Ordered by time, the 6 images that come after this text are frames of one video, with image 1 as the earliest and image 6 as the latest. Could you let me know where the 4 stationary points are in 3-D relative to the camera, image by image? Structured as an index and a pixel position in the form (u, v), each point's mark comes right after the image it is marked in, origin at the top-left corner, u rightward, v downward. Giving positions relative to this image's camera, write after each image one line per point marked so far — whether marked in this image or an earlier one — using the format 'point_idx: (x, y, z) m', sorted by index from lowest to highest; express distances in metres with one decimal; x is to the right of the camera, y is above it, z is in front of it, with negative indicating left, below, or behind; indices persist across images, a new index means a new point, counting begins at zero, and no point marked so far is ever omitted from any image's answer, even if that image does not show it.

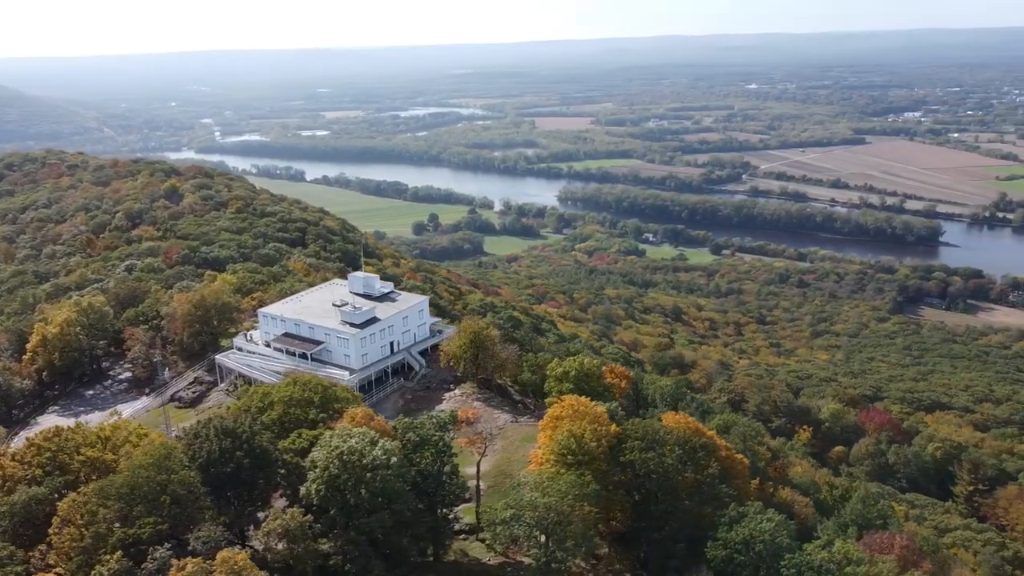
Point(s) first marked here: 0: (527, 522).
0: (+0.3, -5.5, +19.0) m
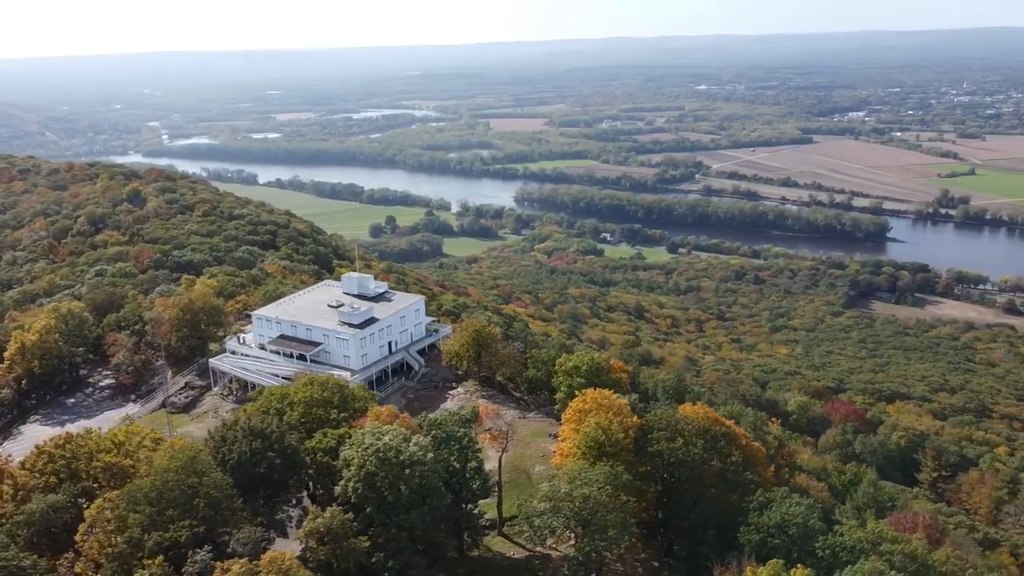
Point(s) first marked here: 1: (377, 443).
0: (+1.2, -5.3, +19.2) m
1: (-3.2, -3.8, +20.1) m
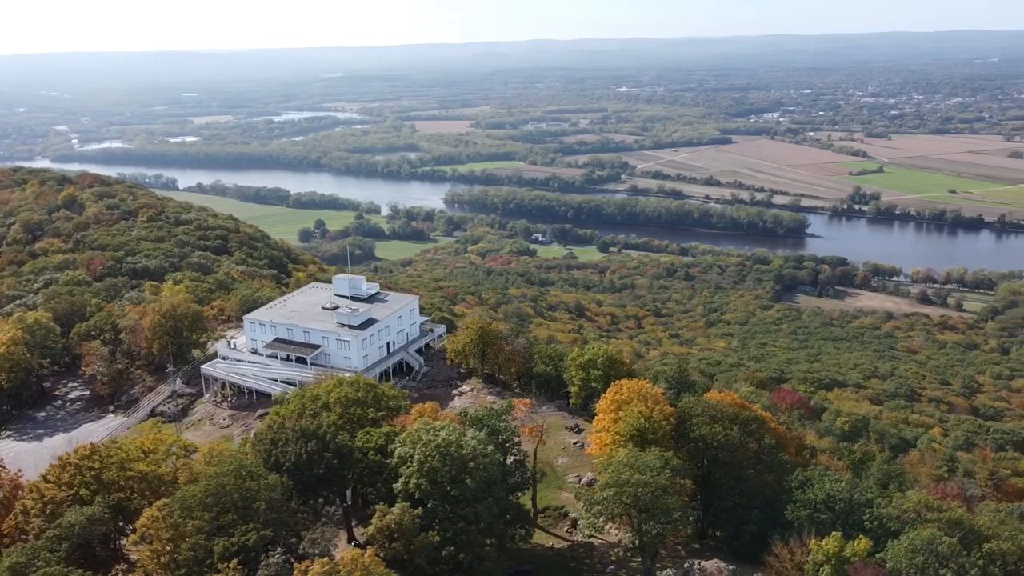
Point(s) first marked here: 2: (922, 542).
0: (+2.7, -5.1, +19.7) m
1: (-1.8, -3.7, +20.2) m
2: (+9.0, -5.5, +17.9) m
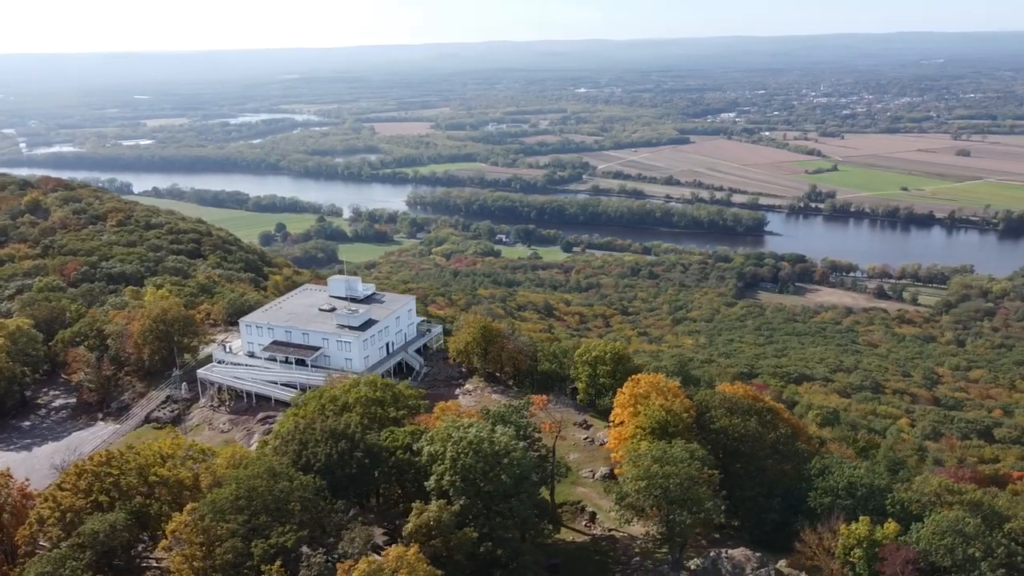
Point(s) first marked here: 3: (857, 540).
0: (+3.5, -5.0, +20.0) m
1: (-1.1, -3.7, +20.2) m
2: (+9.9, -5.3, +18.5) m
3: (+7.8, -5.7, +18.5) m
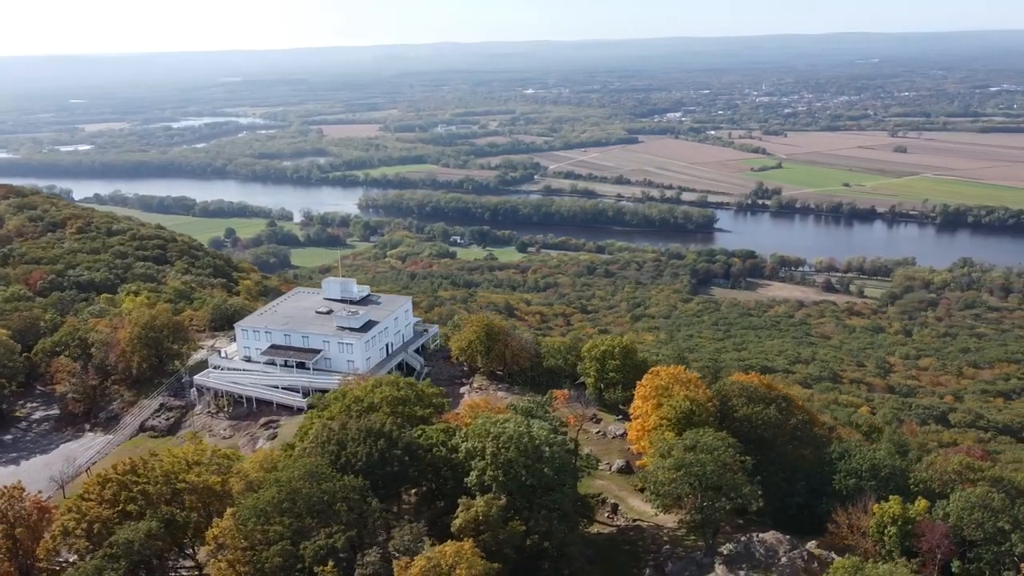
0: (+4.5, -4.8, +20.5) m
1: (-0.1, -3.6, +20.4) m
2: (+11.0, -5.0, +19.3) m
3: (+8.9, -5.4, +19.2) m
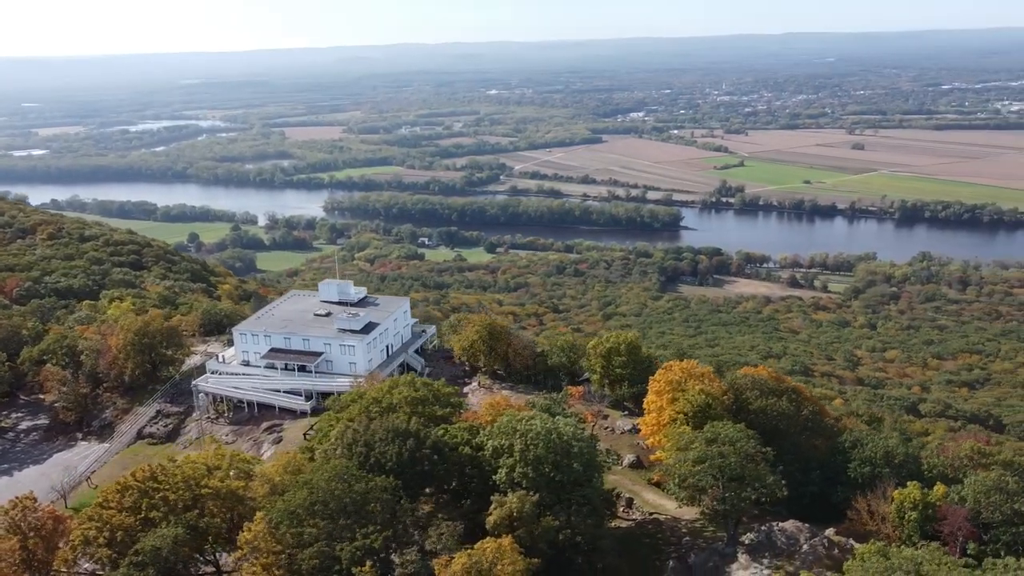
0: (+5.1, -4.7, +20.8) m
1: (+0.5, -3.5, +20.5) m
2: (+11.7, -4.7, +19.9) m
3: (+9.6, -5.2, +19.8) m
